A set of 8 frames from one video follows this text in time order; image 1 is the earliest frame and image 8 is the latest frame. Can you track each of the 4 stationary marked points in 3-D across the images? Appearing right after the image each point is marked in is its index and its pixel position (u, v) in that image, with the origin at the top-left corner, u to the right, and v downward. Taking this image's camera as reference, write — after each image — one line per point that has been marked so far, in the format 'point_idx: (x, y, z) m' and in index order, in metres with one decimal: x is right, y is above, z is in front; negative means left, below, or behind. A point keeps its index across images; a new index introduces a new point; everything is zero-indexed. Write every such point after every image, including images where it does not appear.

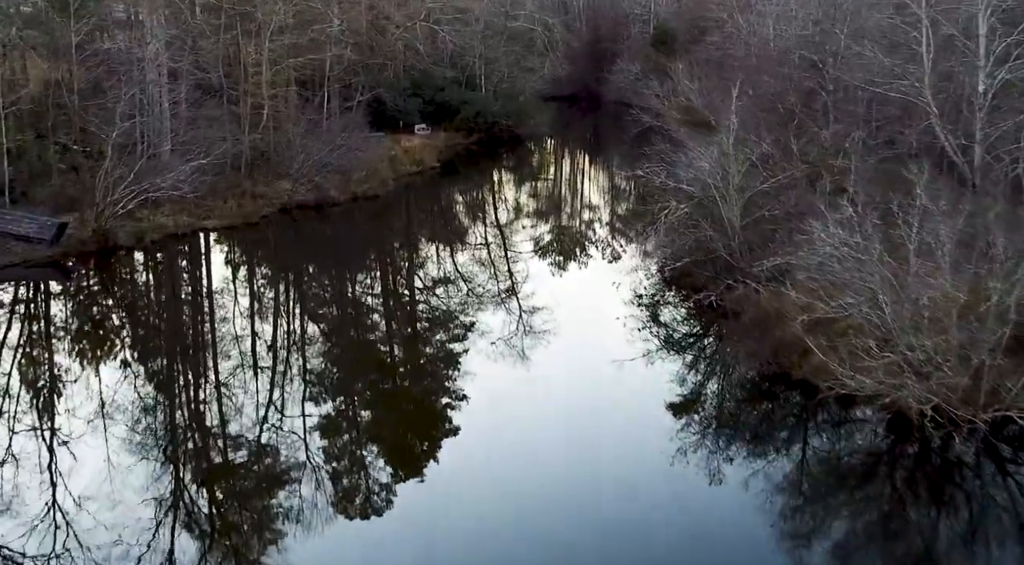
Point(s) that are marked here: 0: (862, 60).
0: (+5.9, +3.7, +17.4) m
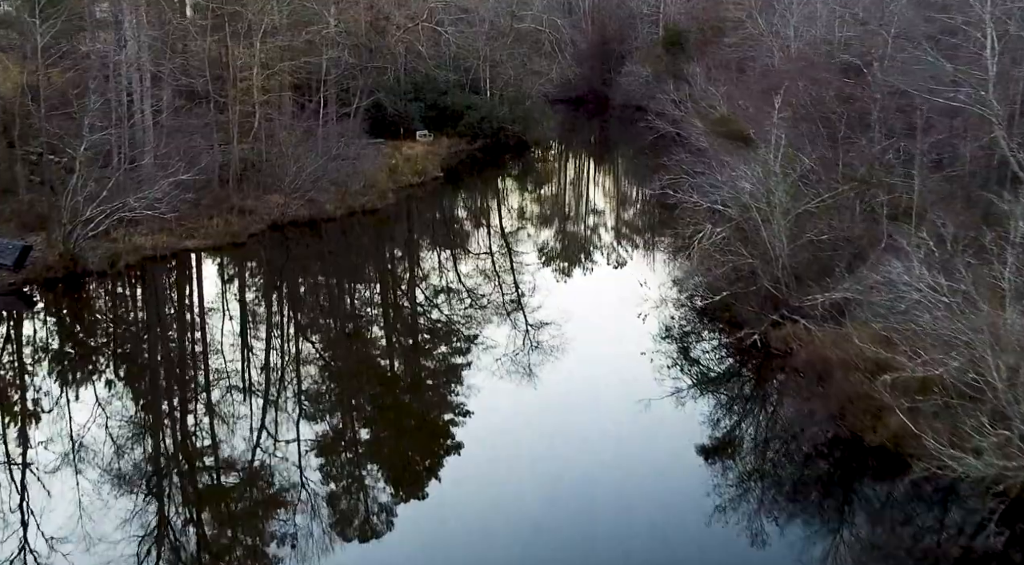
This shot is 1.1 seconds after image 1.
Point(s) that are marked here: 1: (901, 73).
0: (+6.1, +3.3, +15.7) m
1: (+5.9, +3.1, +15.6) m
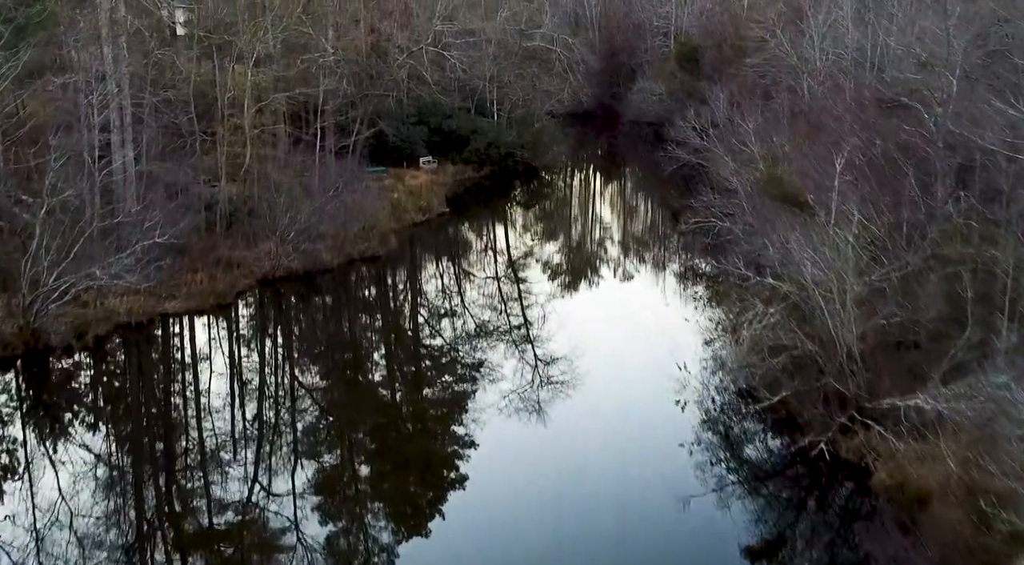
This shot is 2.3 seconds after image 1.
0: (+6.4, +2.3, +13.9) m
1: (+6.2, +2.1, +13.8) m
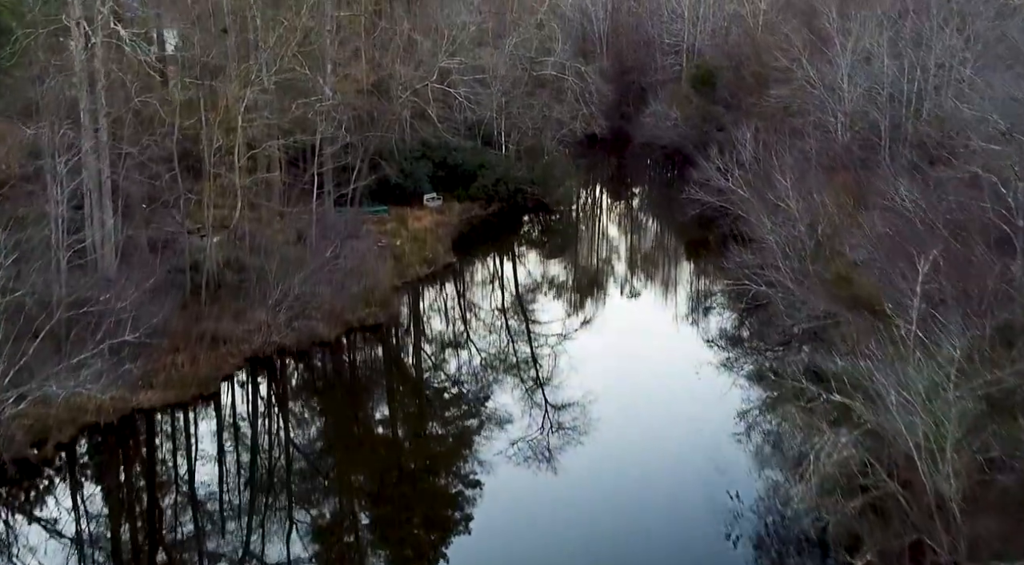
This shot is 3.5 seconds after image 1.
0: (+6.6, +1.1, +12.1) m
1: (+6.4, +0.9, +12.0) m
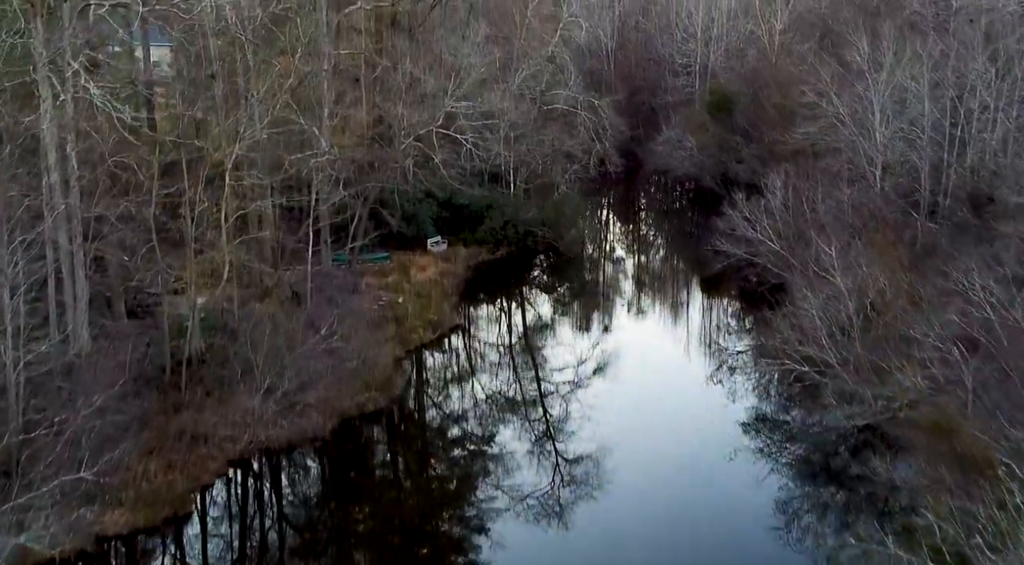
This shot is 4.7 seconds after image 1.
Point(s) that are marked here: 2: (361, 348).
0: (+6.9, -0.2, +10.3) m
1: (+6.7, -0.4, +10.2) m
2: (-2.7, -1.1, +18.3) m
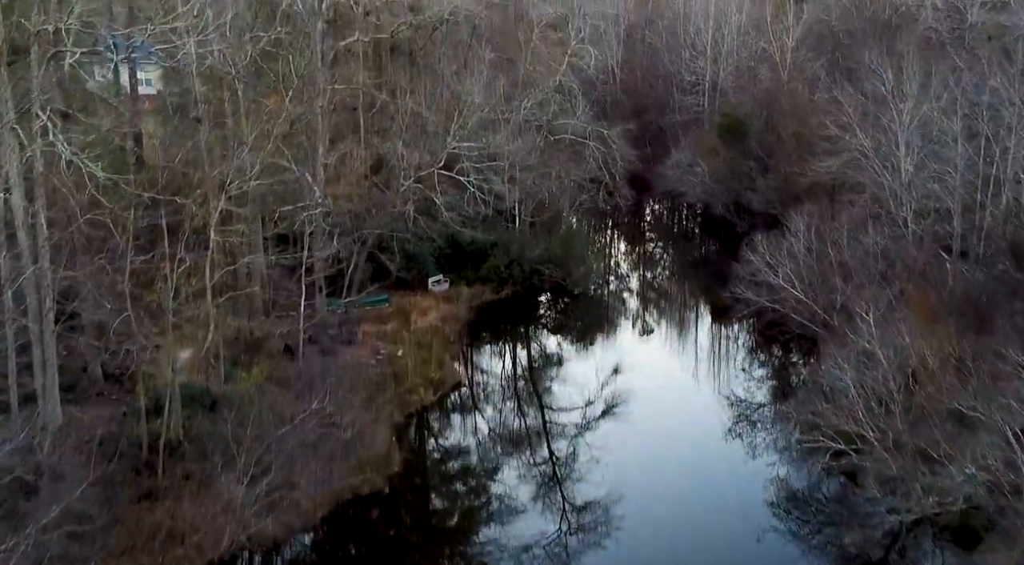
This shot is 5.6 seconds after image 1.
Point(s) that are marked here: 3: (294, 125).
0: (+7.0, -1.2, +8.9) m
1: (+6.8, -1.4, +8.8) m
2: (-2.6, -2.1, +17.0) m
3: (-4.0, +2.8, +19.0) m
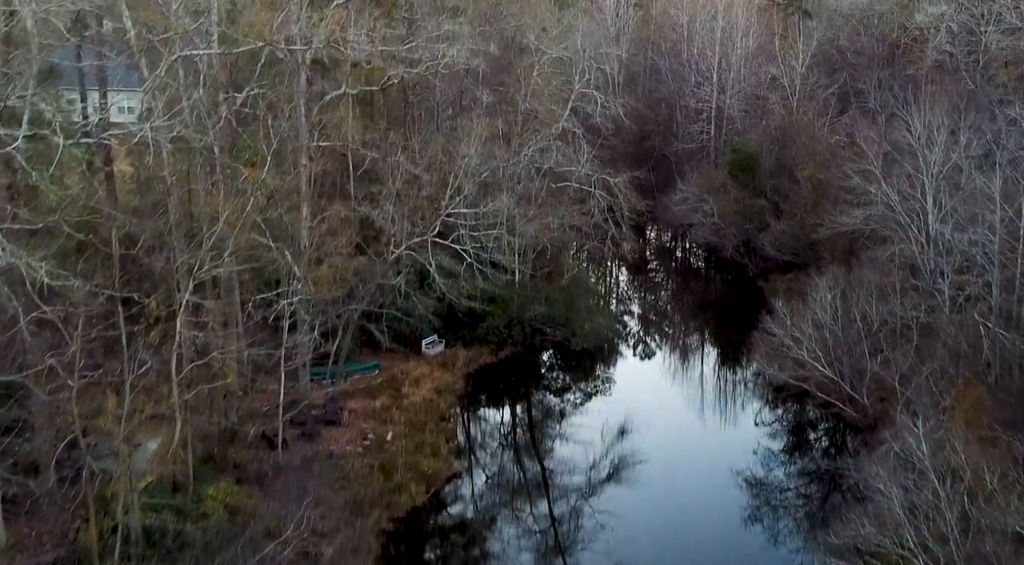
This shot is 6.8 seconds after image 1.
0: (+7.0, -2.6, +7.2) m
1: (+6.8, -2.8, +7.1) m
2: (-2.5, -3.5, +15.2) m
3: (-3.9, +1.4, +17.2) m
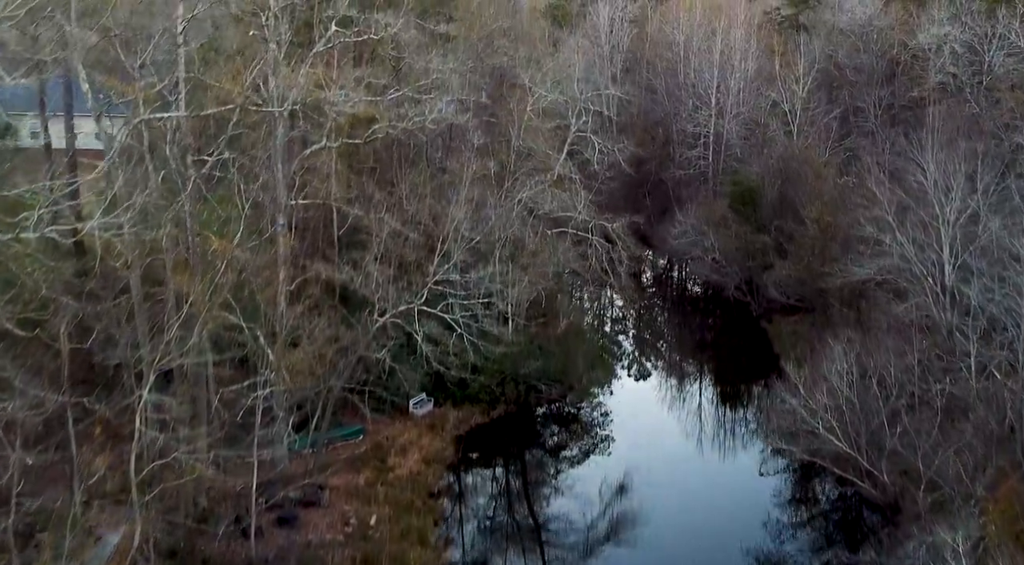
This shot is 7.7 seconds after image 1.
0: (+7.0, -3.8, +5.9) m
1: (+6.8, -4.0, +5.7) m
2: (-2.6, -4.7, +13.8) m
3: (-4.0, +0.2, +15.8) m
